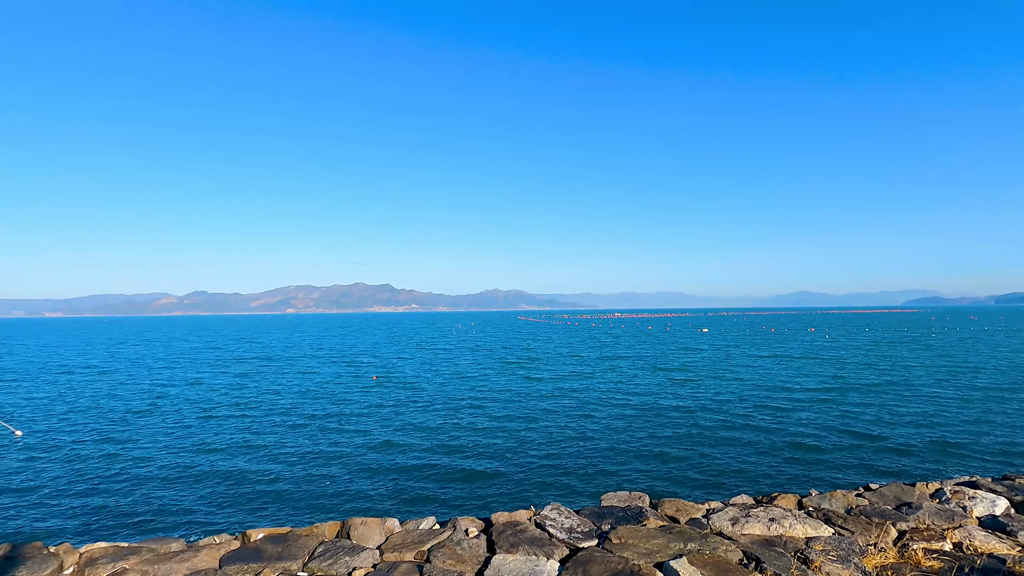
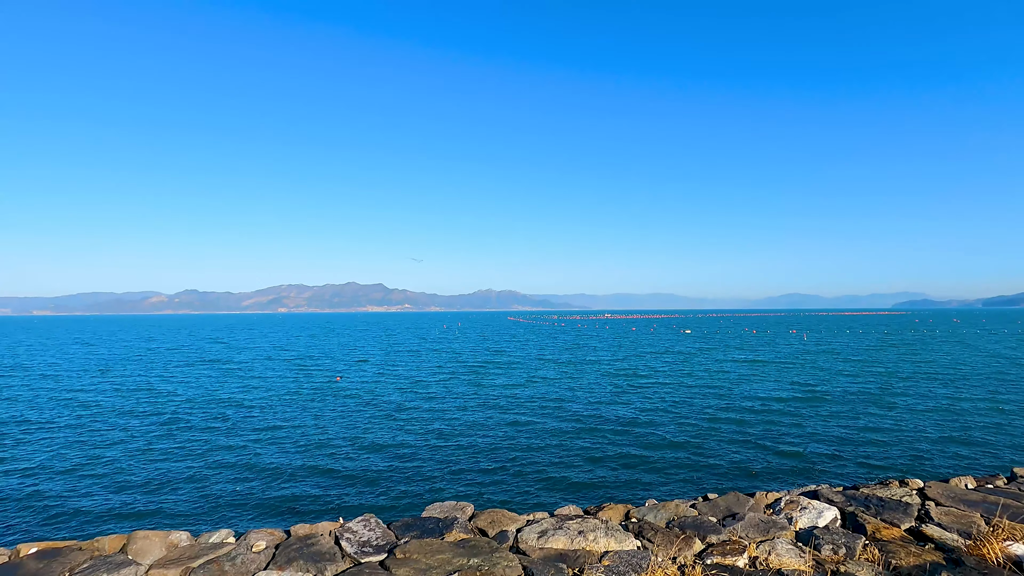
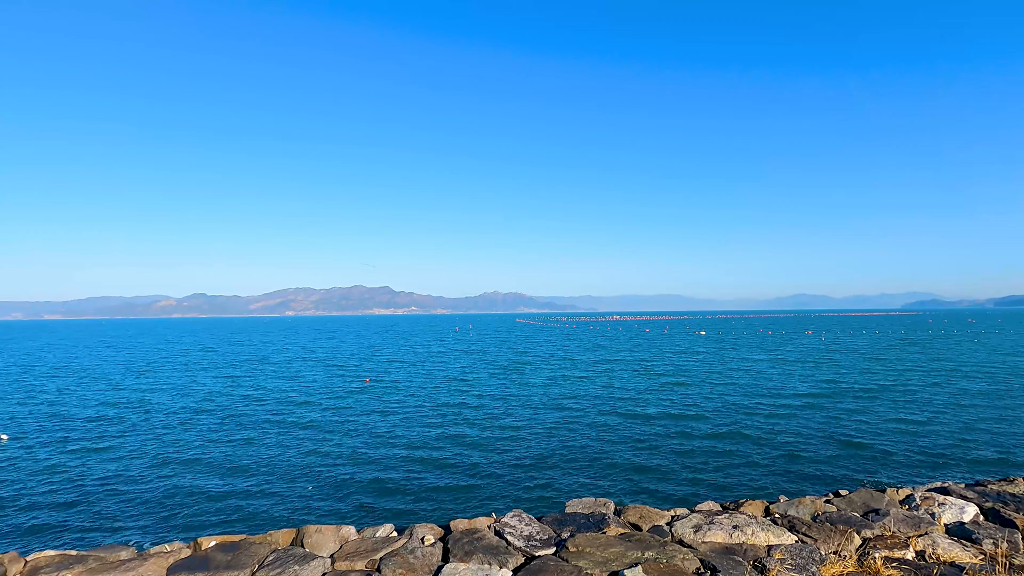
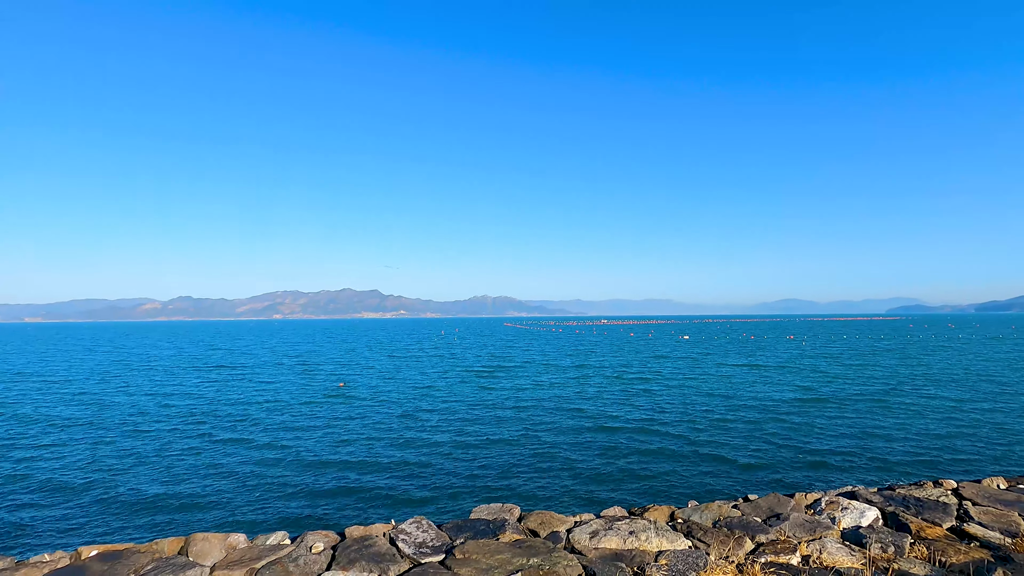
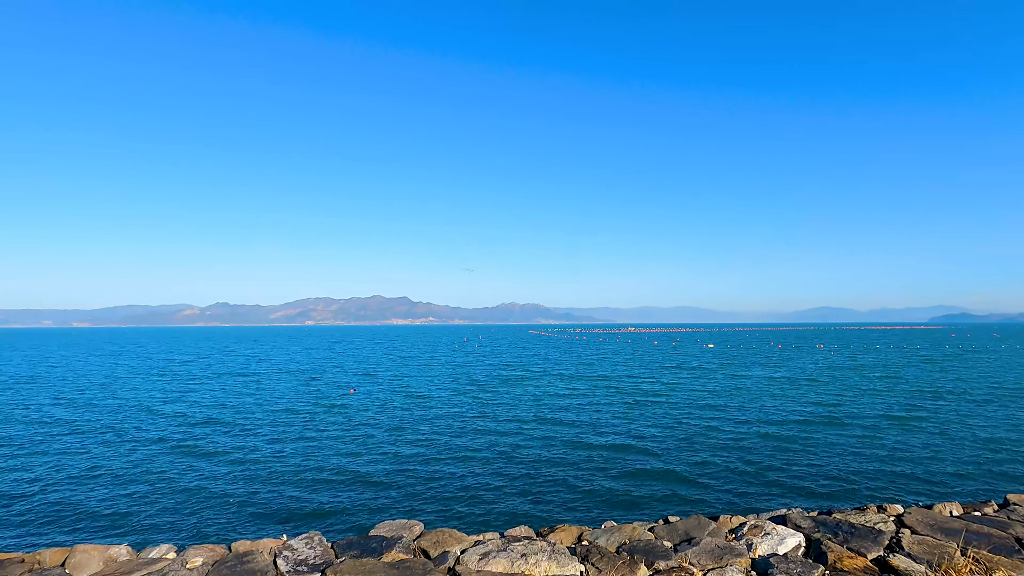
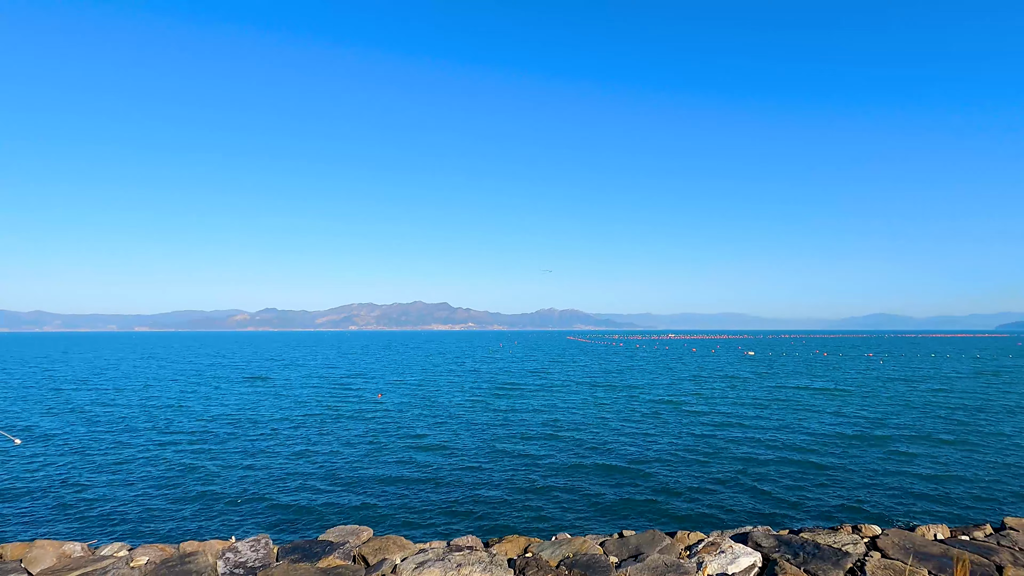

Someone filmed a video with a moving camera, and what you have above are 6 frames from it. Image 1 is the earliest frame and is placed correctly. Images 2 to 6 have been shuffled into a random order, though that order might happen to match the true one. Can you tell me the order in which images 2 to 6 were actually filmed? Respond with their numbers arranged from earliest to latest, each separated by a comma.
3, 4, 2, 5, 6
